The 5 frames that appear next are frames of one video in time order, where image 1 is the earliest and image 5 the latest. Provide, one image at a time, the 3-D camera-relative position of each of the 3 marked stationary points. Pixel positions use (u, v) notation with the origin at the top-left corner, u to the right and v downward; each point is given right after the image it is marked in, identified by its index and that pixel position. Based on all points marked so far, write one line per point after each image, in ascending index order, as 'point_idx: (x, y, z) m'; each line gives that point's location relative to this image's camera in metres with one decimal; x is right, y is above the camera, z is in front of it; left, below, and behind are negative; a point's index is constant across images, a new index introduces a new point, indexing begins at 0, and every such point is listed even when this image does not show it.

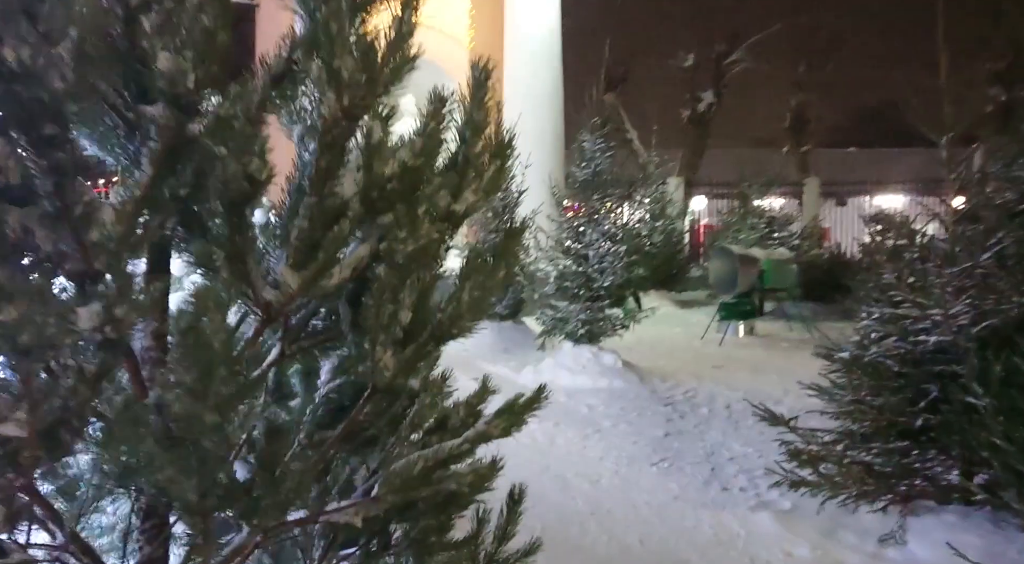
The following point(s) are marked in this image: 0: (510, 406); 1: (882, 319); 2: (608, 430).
0: (0.0, -0.3, +1.9) m
1: (+2.2, -0.2, +3.9) m
2: (+0.9, -1.5, +6.4) m
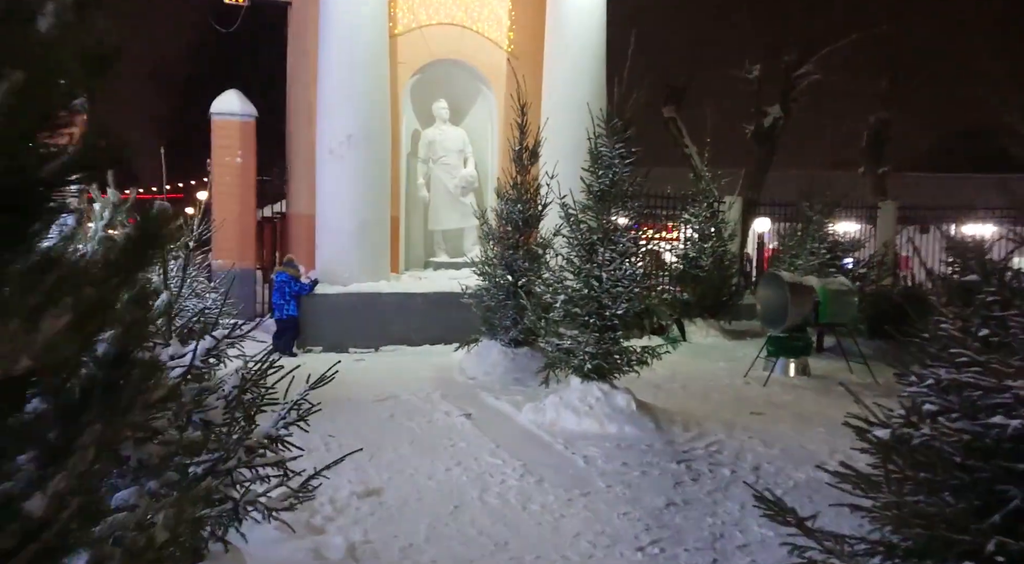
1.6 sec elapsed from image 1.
0: (-0.6, -0.4, +0.9) m
1: (+1.8, -0.4, +2.7) m
2: (+0.7, -1.7, +5.3) m
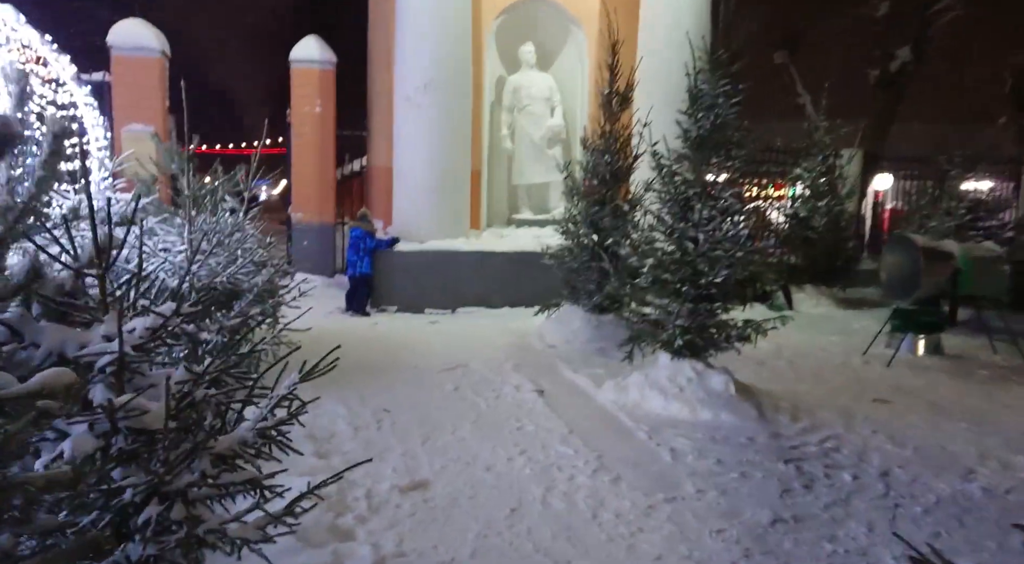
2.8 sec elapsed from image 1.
0: (-0.7, -0.4, +0.1) m
1: (+1.9, -0.4, +1.6) m
2: (+1.2, -1.4, +4.4) m
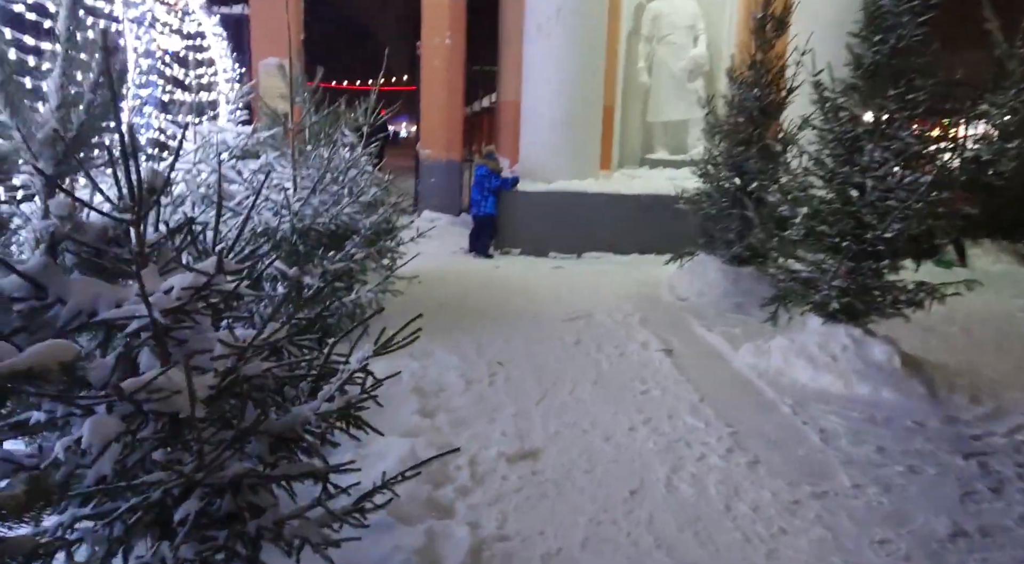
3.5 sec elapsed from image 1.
0: (-0.8, -0.5, -0.2) m
1: (+2.1, -0.4, +0.8) m
2: (+1.9, -1.2, +3.7) m
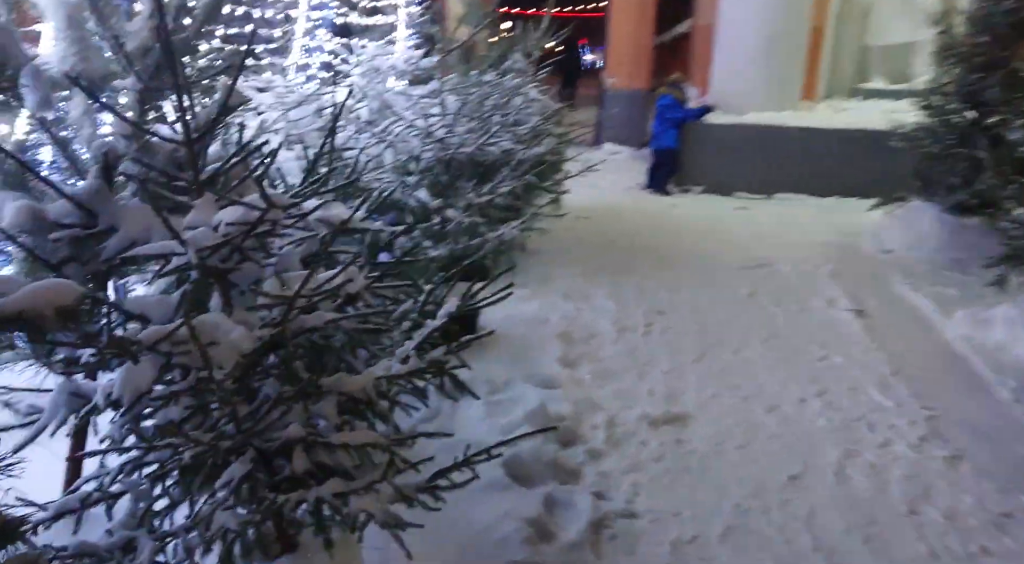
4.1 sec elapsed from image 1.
0: (-1.0, -0.5, -0.3) m
1: (+2.0, -0.5, 0.0) m
2: (+2.5, -1.0, +2.9) m
